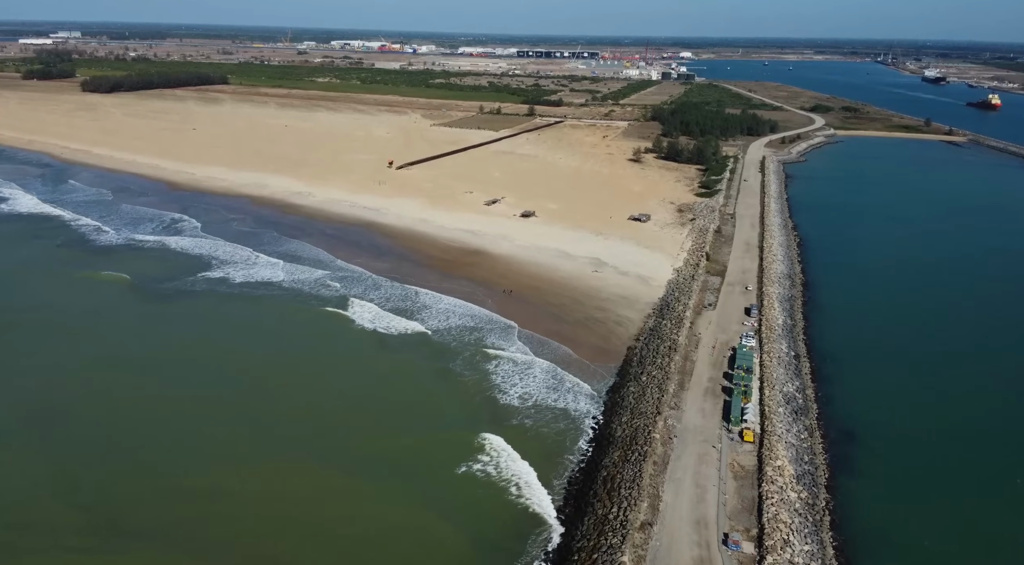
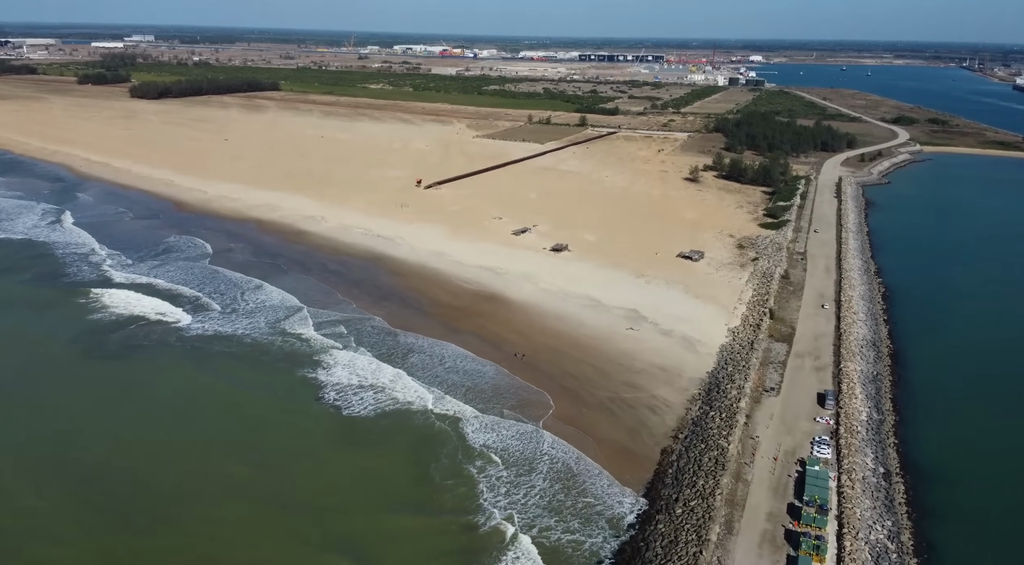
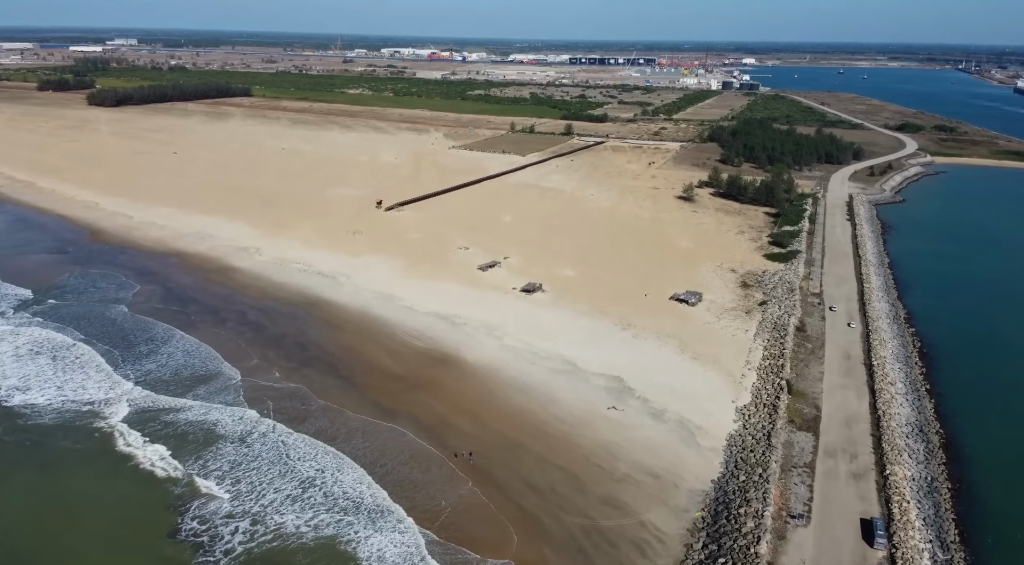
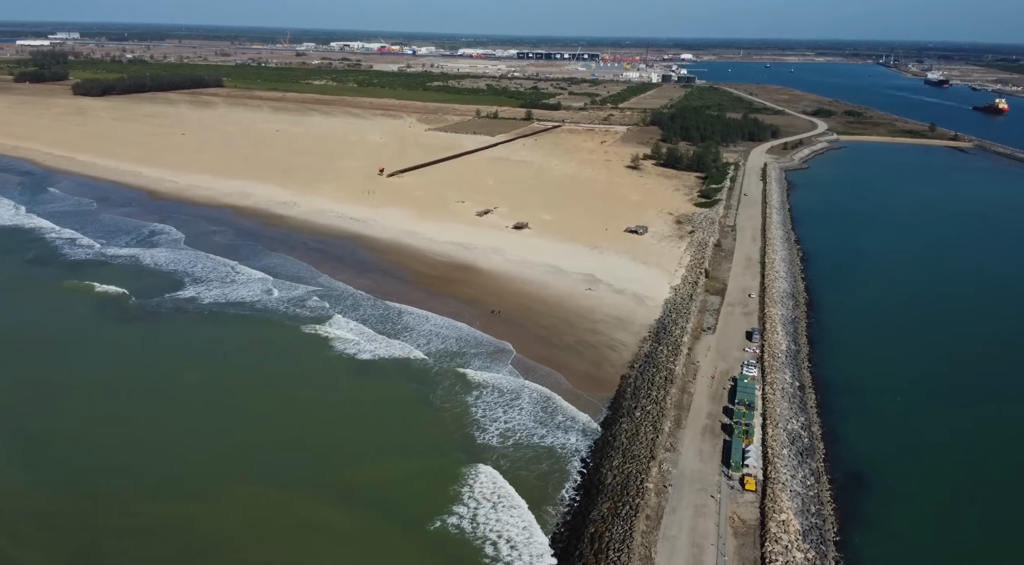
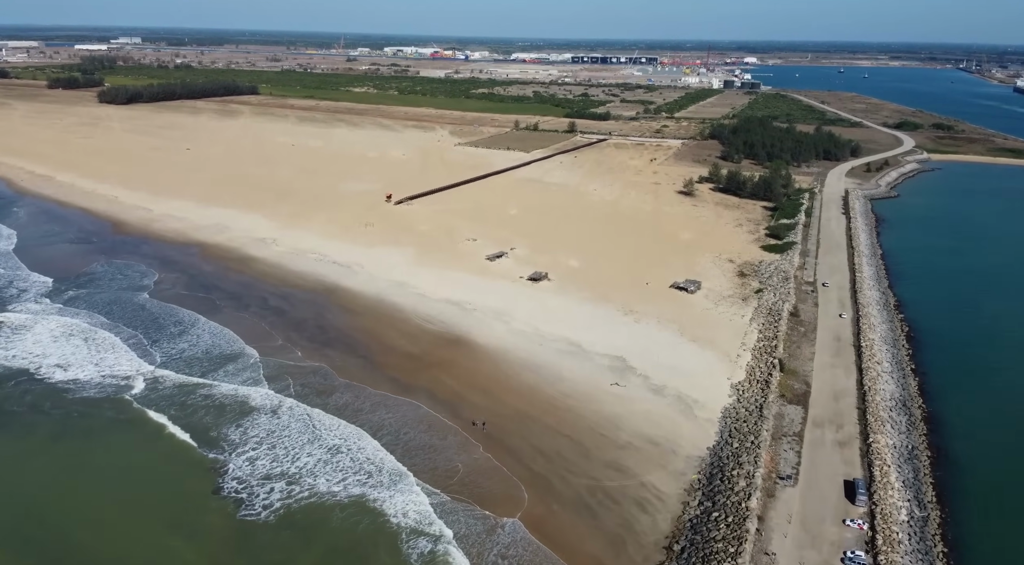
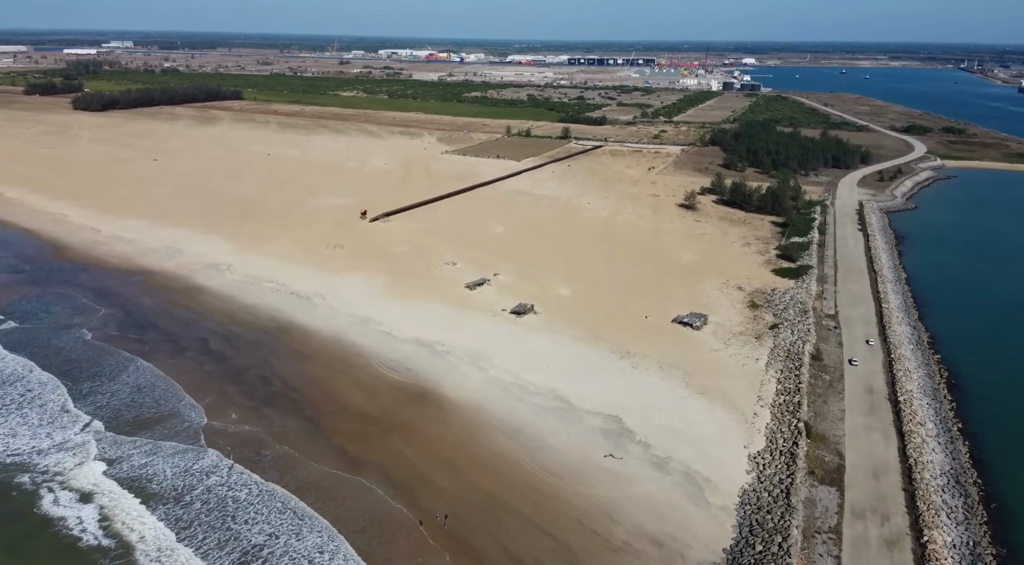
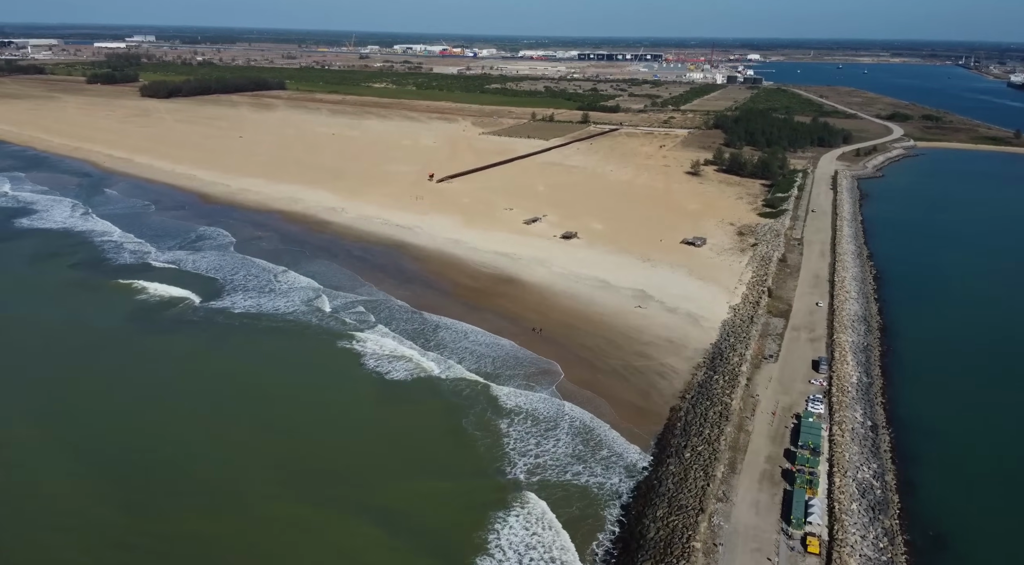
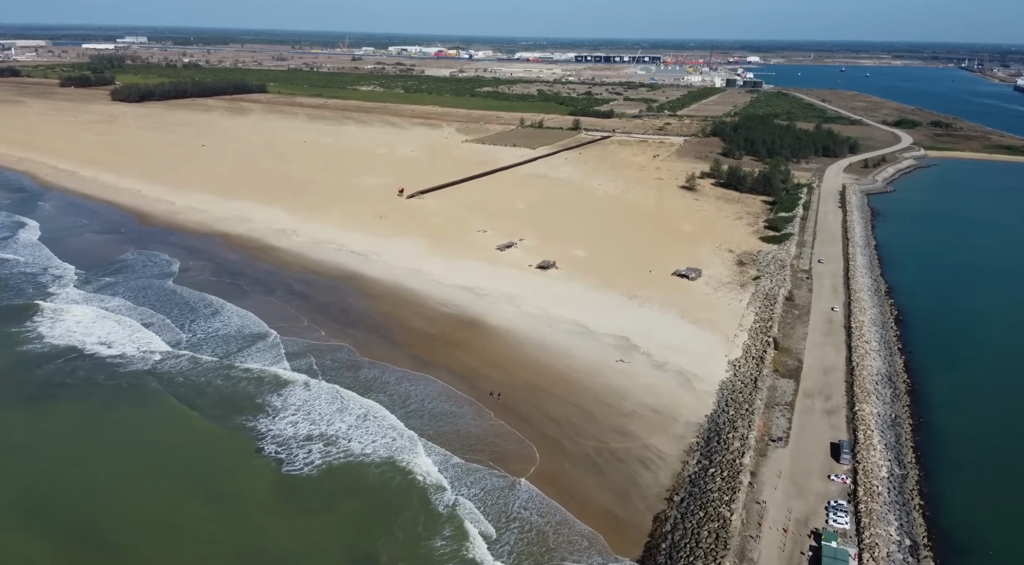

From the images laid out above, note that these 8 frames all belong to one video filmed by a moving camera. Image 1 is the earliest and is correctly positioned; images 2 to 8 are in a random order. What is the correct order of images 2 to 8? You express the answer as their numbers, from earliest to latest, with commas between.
4, 7, 2, 8, 5, 3, 6
